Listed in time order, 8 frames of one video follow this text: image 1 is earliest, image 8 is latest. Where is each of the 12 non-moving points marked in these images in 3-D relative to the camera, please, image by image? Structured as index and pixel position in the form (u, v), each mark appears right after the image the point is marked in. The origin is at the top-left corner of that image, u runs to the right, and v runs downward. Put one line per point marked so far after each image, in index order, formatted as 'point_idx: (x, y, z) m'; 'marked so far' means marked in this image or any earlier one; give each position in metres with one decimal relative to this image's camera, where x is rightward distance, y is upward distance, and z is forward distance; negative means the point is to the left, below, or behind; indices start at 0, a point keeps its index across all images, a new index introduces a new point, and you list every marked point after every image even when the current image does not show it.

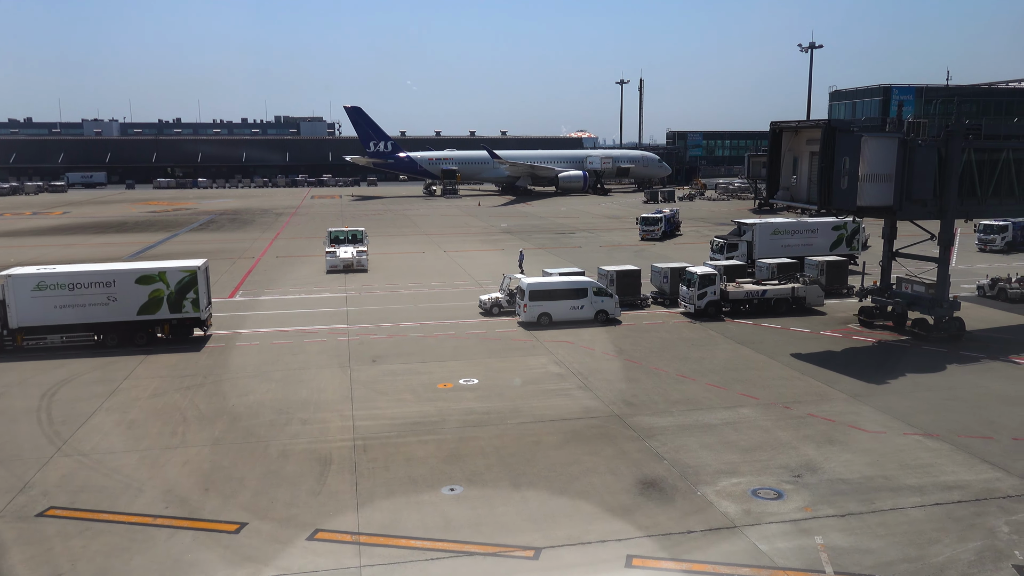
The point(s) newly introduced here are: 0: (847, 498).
0: (+7.1, -4.4, +18.5) m
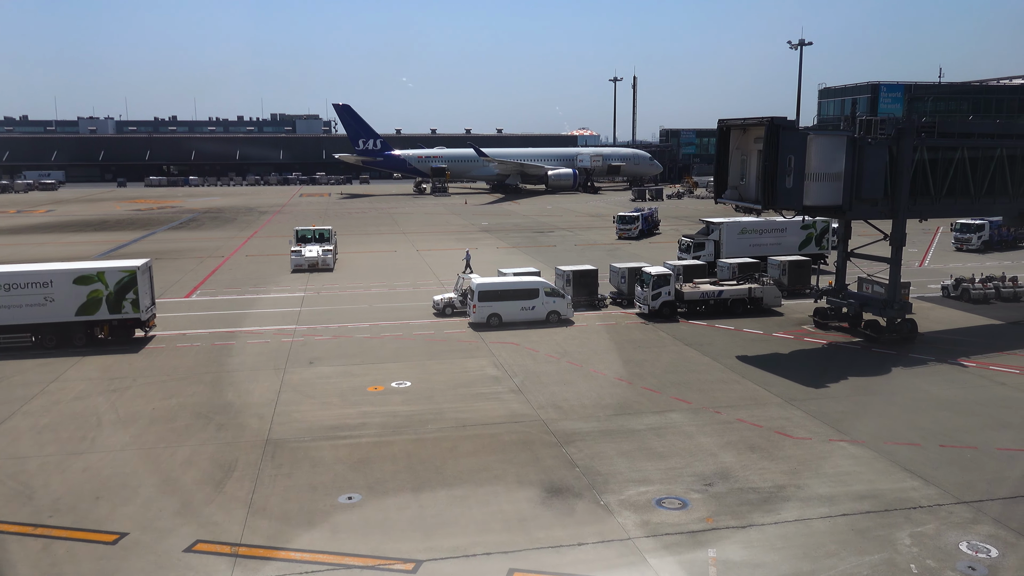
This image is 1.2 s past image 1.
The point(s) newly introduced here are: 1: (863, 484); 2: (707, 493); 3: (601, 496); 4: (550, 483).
0: (+4.9, -4.5, +17.9) m
1: (+7.6, -4.3, +19.0) m
2: (+4.1, -4.4, +18.7) m
3: (+1.9, -4.4, +18.6) m
4: (+0.8, -4.3, +19.3) m
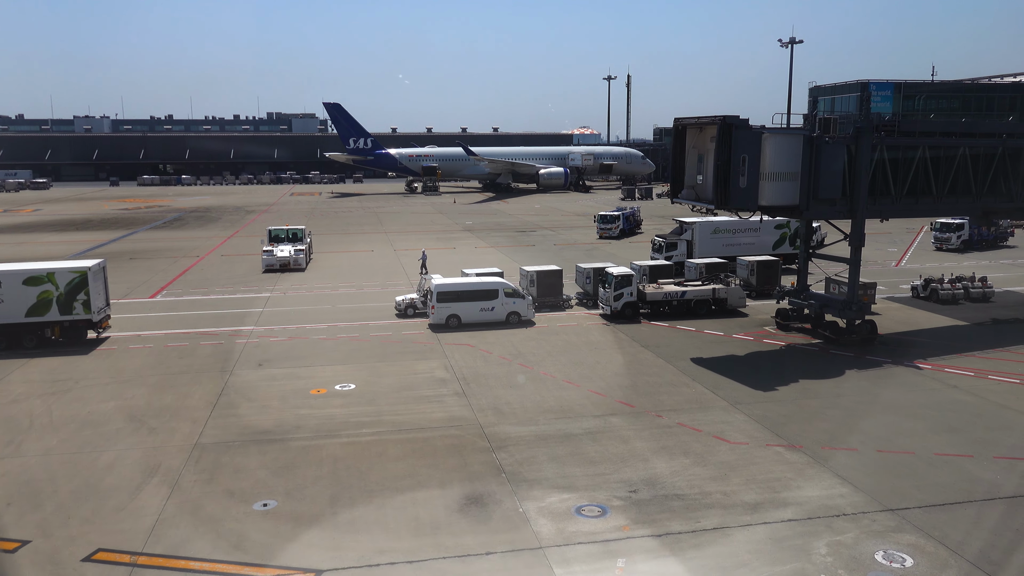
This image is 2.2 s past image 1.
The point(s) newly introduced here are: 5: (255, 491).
0: (+3.2, -4.6, +17.5) m
1: (+5.9, -4.4, +18.6) m
2: (+2.4, -4.4, +18.3) m
3: (+0.2, -4.5, +18.2) m
4: (-0.9, -4.4, +18.9) m
5: (-5.6, -4.4, +19.0) m
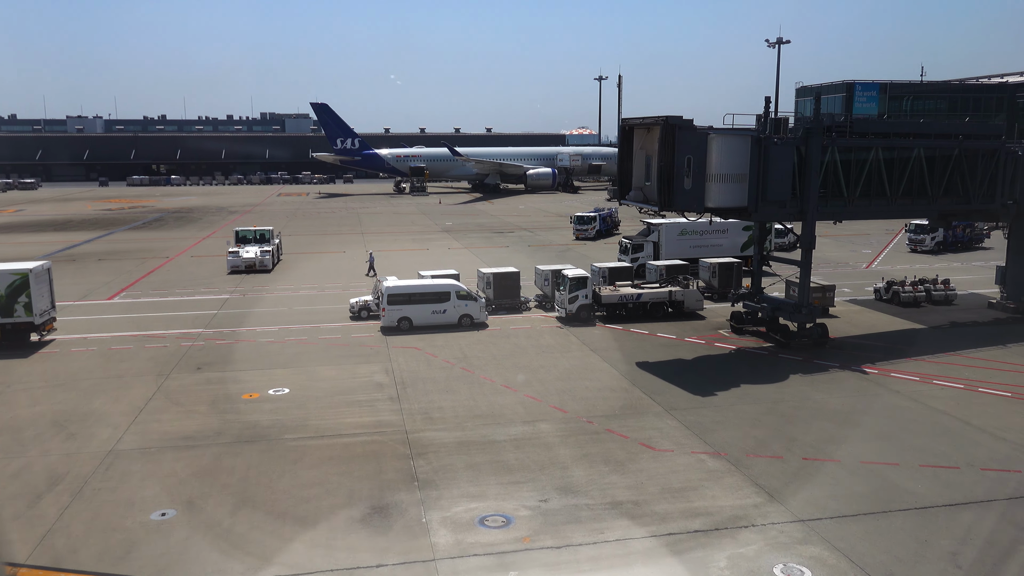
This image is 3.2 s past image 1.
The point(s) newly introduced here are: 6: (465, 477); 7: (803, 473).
0: (+1.3, -4.7, +17.1) m
1: (+4.0, -4.4, +18.2) m
2: (+0.5, -4.5, +17.9) m
3: (-1.8, -4.6, +17.8) m
4: (-2.8, -4.5, +18.5) m
5: (-7.5, -4.5, +18.5) m
6: (-1.0, -4.2, +19.6) m
7: (+6.6, -4.2, +19.7) m
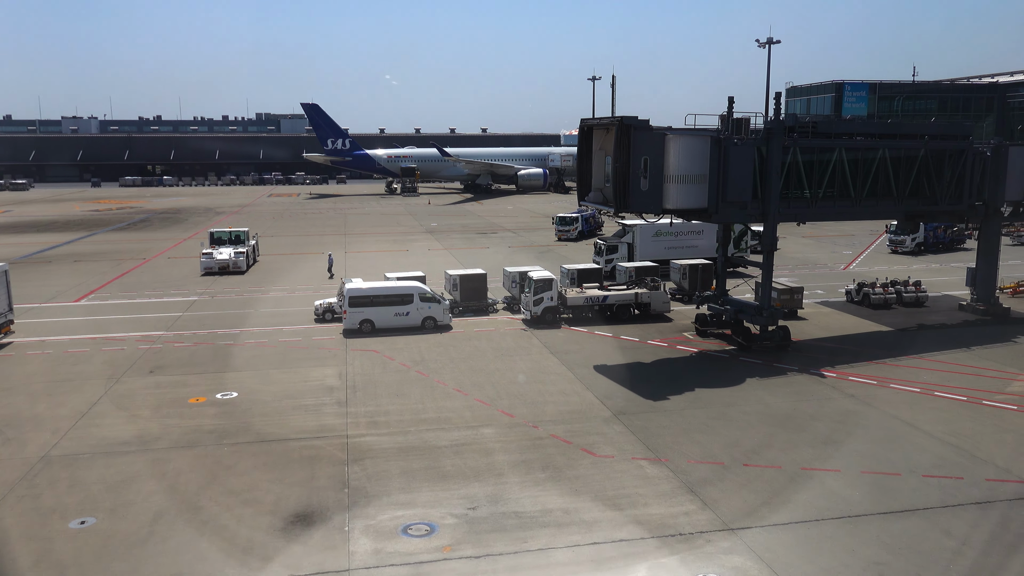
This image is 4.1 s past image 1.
0: (-0.2, -4.7, +16.7) m
1: (+2.5, -4.5, +17.8) m
2: (-1.0, -4.6, +17.5) m
3: (-3.2, -4.6, +17.5) m
4: (-4.3, -4.5, +18.2) m
5: (-9.0, -4.6, +18.2) m
6: (-2.5, -4.3, +19.3) m
7: (+5.1, -4.2, +19.4) m
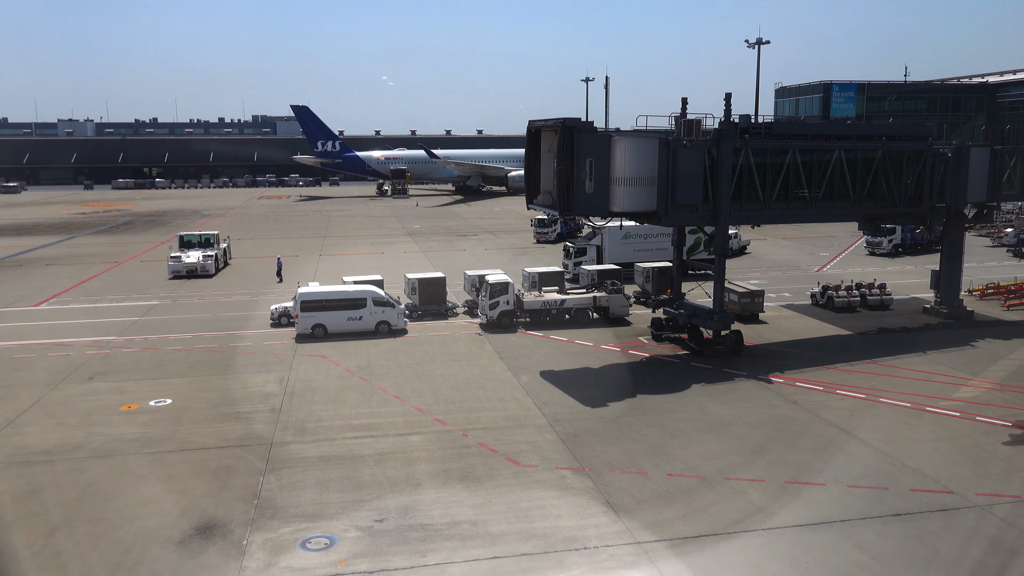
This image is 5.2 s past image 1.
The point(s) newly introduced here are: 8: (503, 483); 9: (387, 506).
0: (-2.0, -4.9, +16.3) m
1: (+0.7, -4.6, +17.4) m
2: (-2.8, -4.7, +17.1) m
3: (-5.1, -4.8, +17.0) m
4: (-6.1, -4.7, +17.7) m
5: (-10.8, -4.7, +17.8) m
6: (-4.4, -4.5, +18.9) m
7: (+3.3, -4.4, +18.9) m
8: (-0.2, -4.3, +19.4) m
9: (-2.6, -4.5, +18.2) m
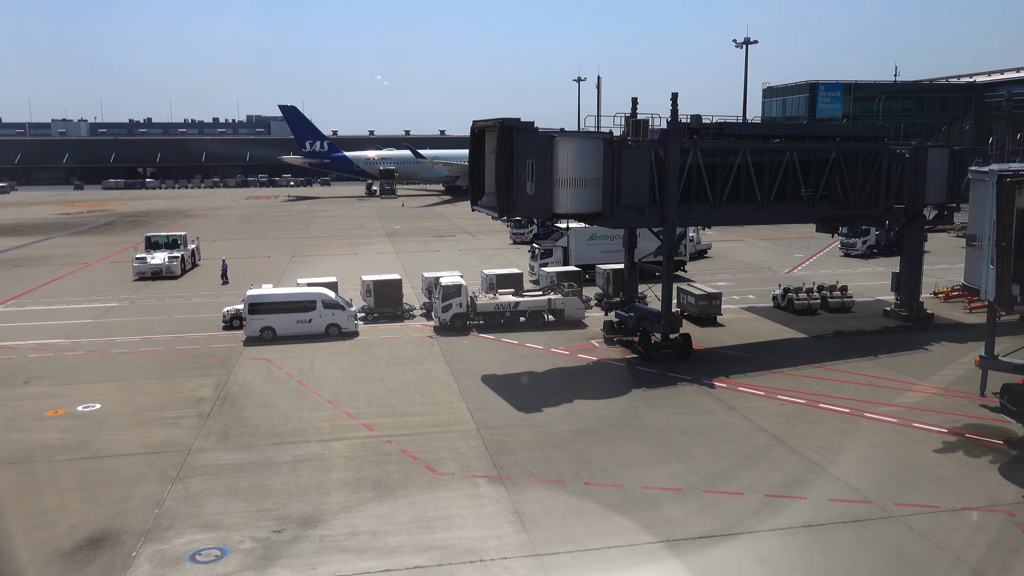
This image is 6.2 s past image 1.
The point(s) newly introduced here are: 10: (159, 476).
0: (-3.9, -5.0, +15.8) m
1: (-1.2, -4.7, +16.9) m
2: (-4.7, -4.8, +16.6) m
3: (-7.0, -4.9, +16.6) m
4: (-8.0, -4.8, +17.3) m
5: (-12.7, -4.8, +17.4) m
6: (-6.3, -4.5, +18.4) m
7: (+1.3, -4.5, +18.5) m
8: (-2.1, -4.4, +18.9) m
9: (-4.5, -4.6, +17.8) m
10: (-8.0, -4.3, +20.0) m
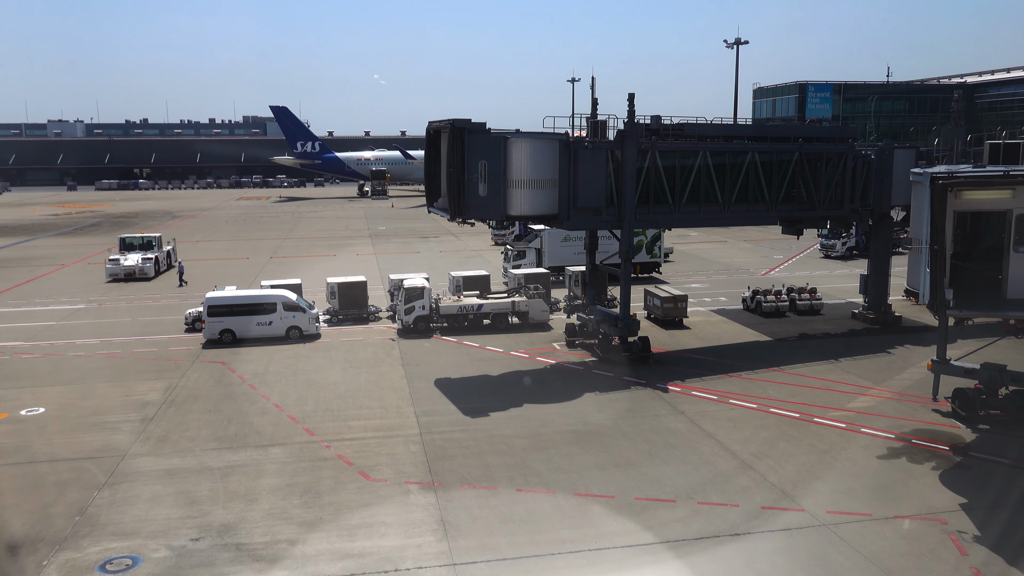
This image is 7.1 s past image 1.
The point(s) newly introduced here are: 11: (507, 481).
0: (-5.4, -5.0, +15.5) m
1: (-2.7, -4.8, +16.6) m
2: (-6.2, -4.9, +16.3) m
3: (-8.5, -4.9, +16.3) m
4: (-9.5, -4.8, +17.0) m
5: (-14.2, -4.9, +17.1) m
6: (-7.8, -4.6, +18.1) m
7: (-0.1, -4.5, +18.2) m
8: (-3.6, -4.5, +18.7) m
9: (-6.0, -4.7, +17.5) m
10: (-9.5, -4.4, +19.7) m
11: (-0.1, -4.3, +19.5) m
